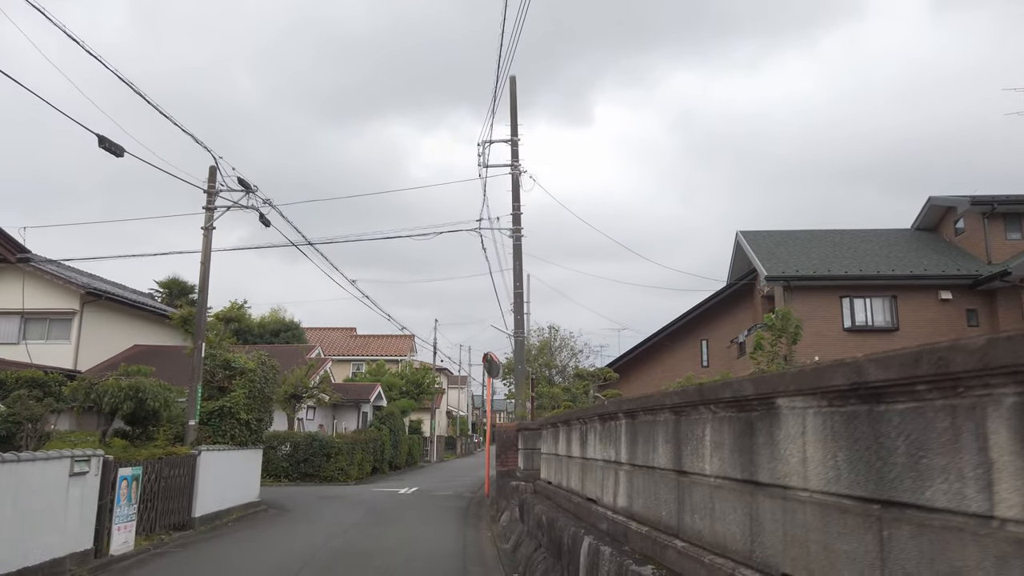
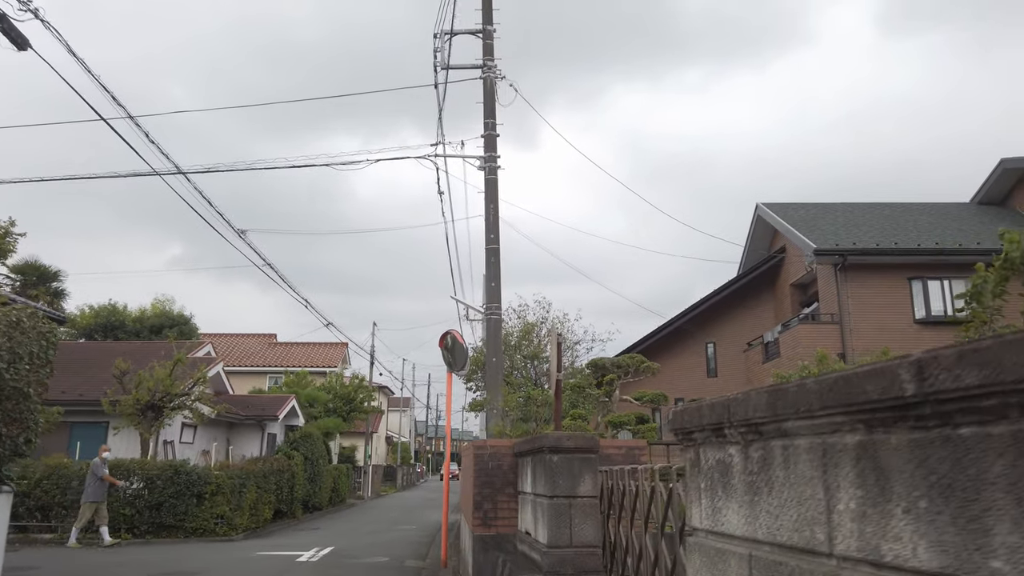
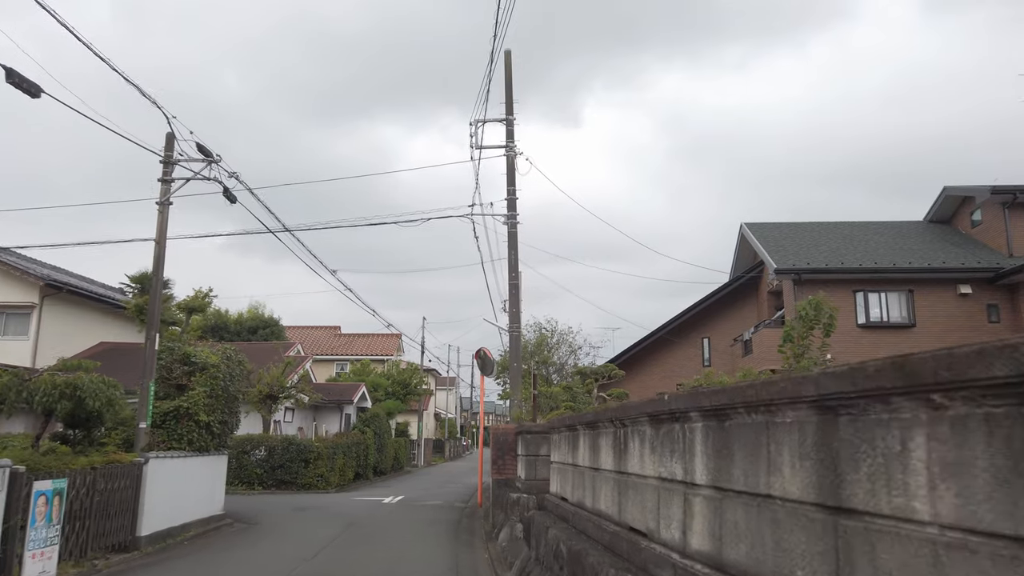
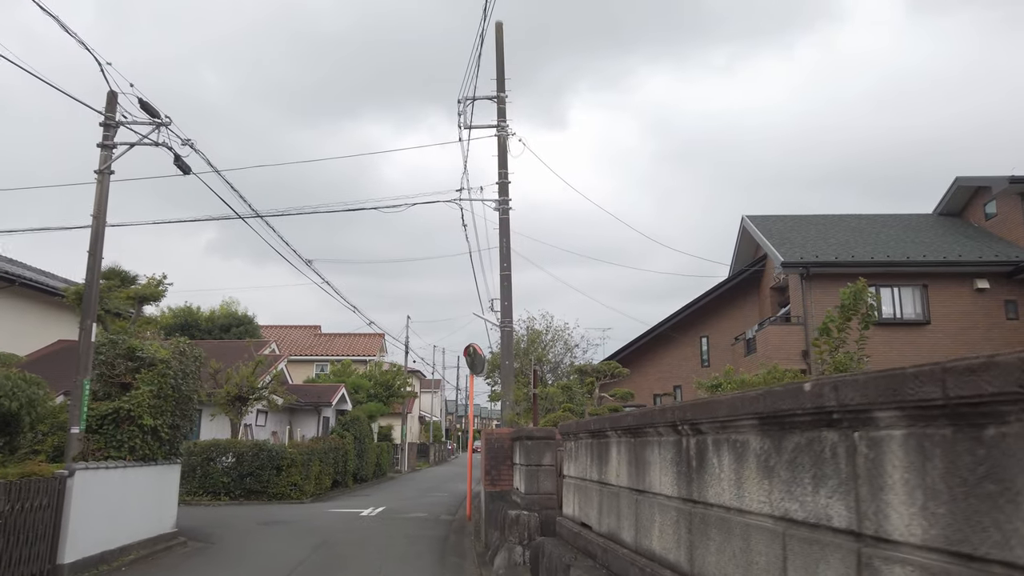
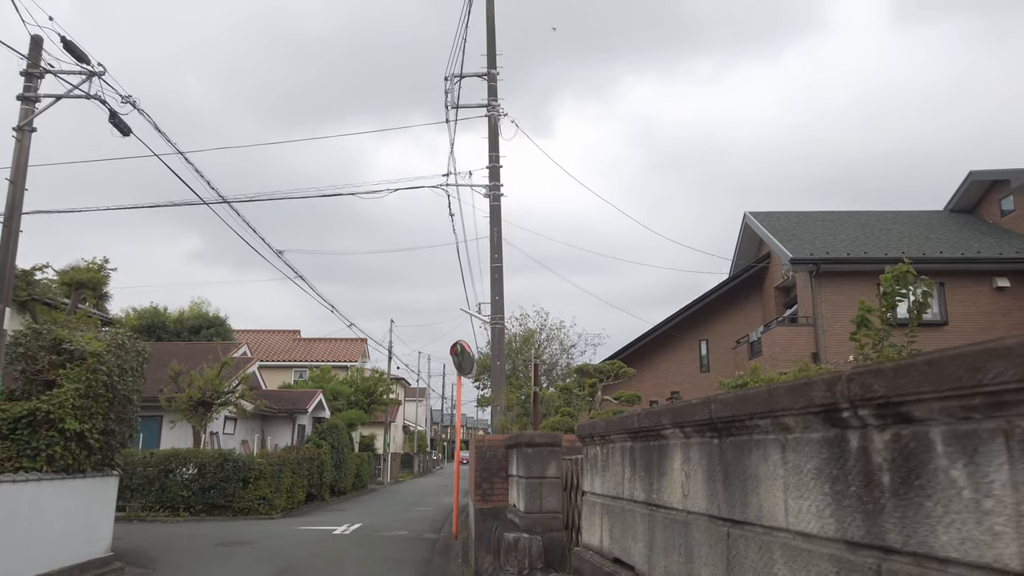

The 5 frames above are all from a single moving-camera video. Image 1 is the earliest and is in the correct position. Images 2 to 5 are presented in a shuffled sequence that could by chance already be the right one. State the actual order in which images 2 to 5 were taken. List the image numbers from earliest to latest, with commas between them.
3, 4, 5, 2
